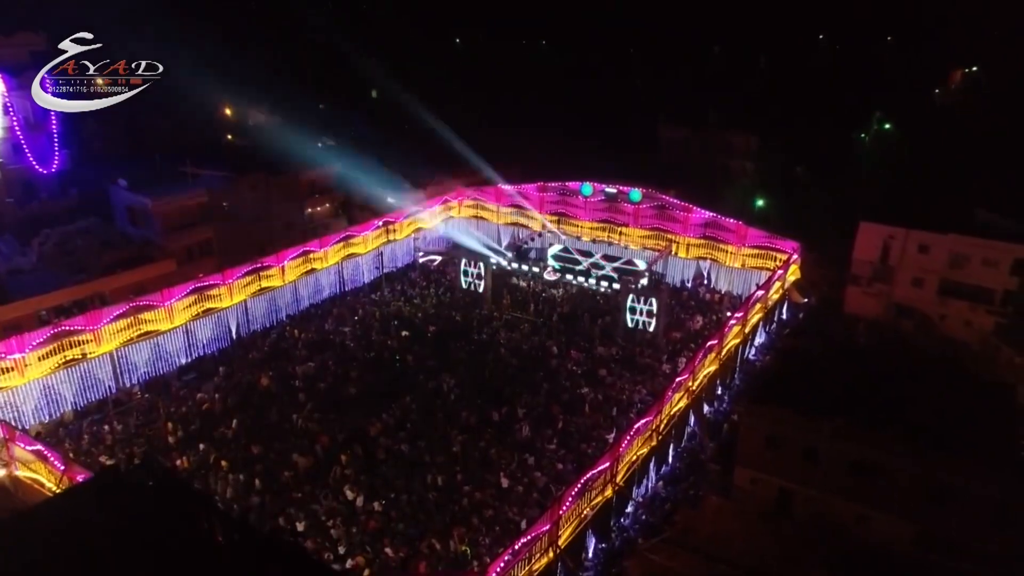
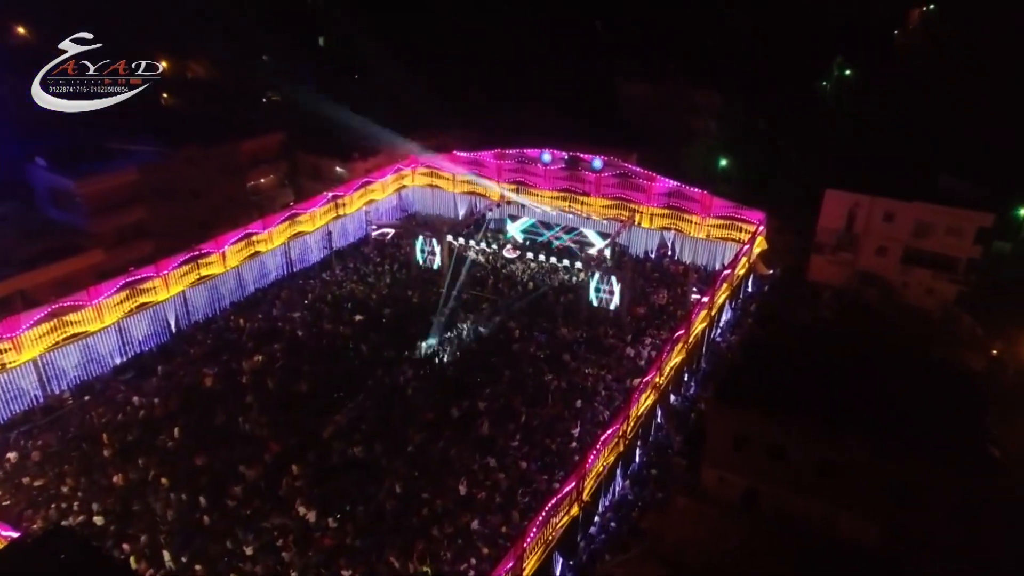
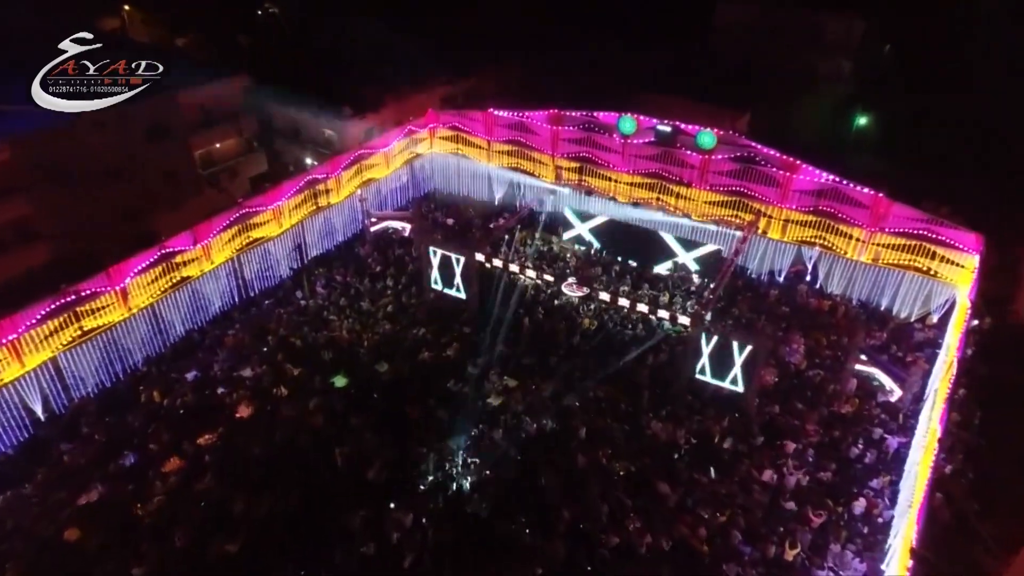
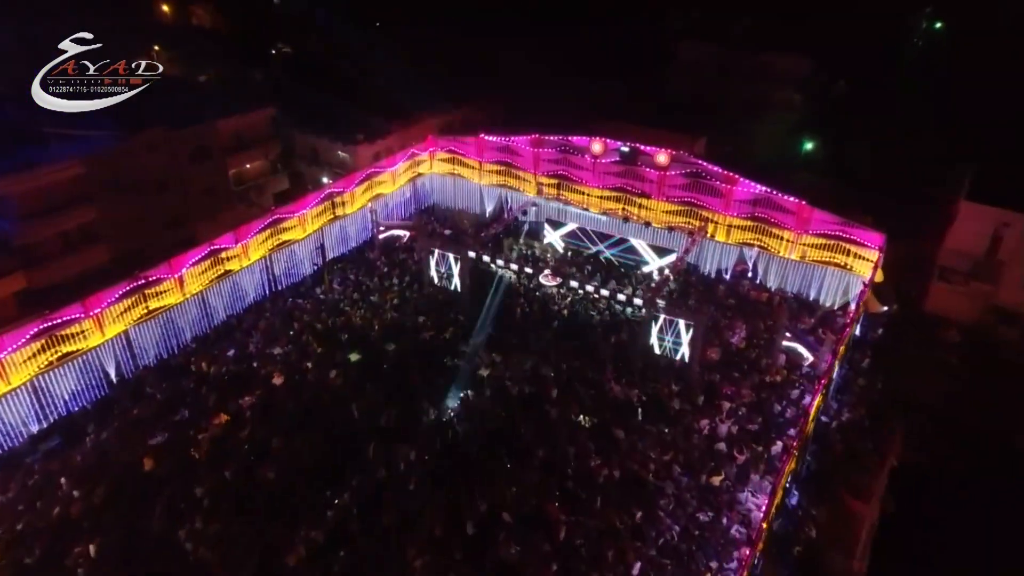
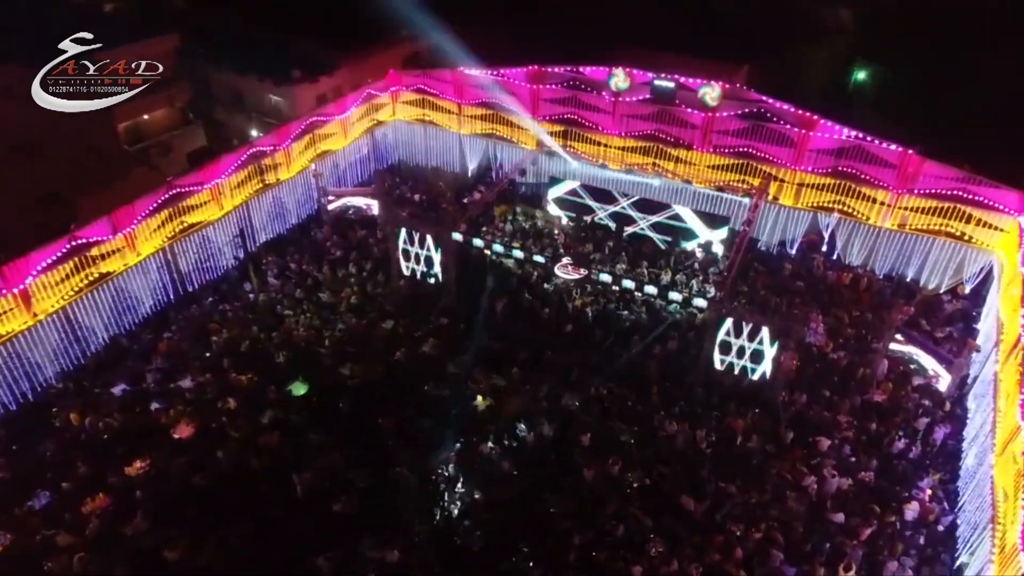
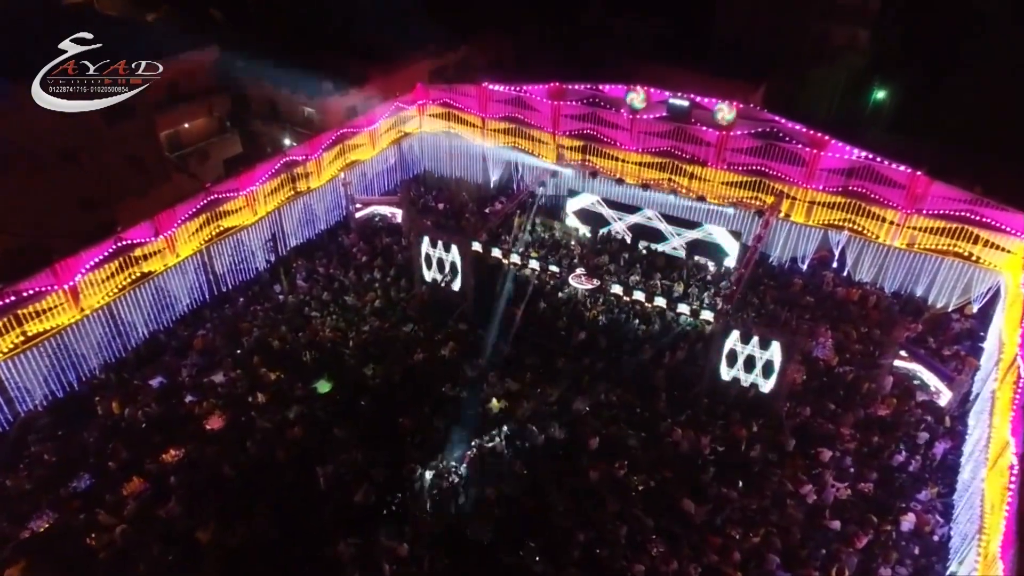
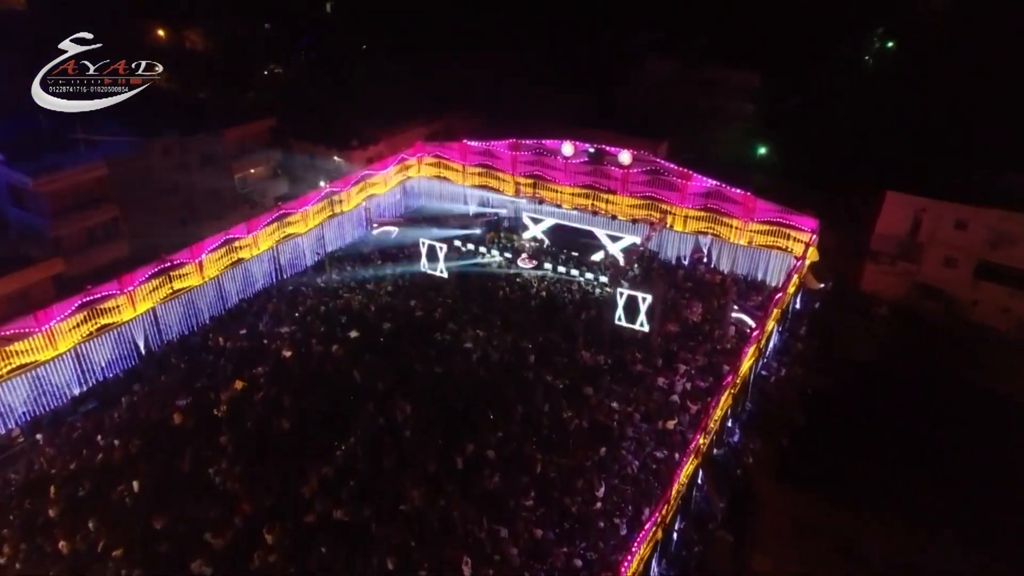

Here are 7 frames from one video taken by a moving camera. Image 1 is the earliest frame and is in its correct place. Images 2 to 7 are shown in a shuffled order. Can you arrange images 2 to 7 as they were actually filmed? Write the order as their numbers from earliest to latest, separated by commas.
2, 7, 4, 3, 6, 5
